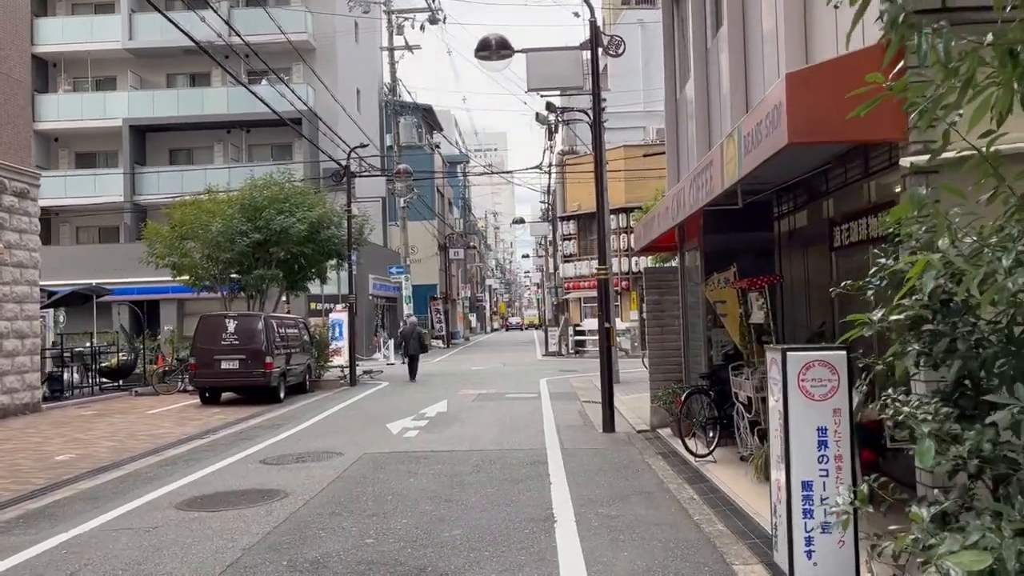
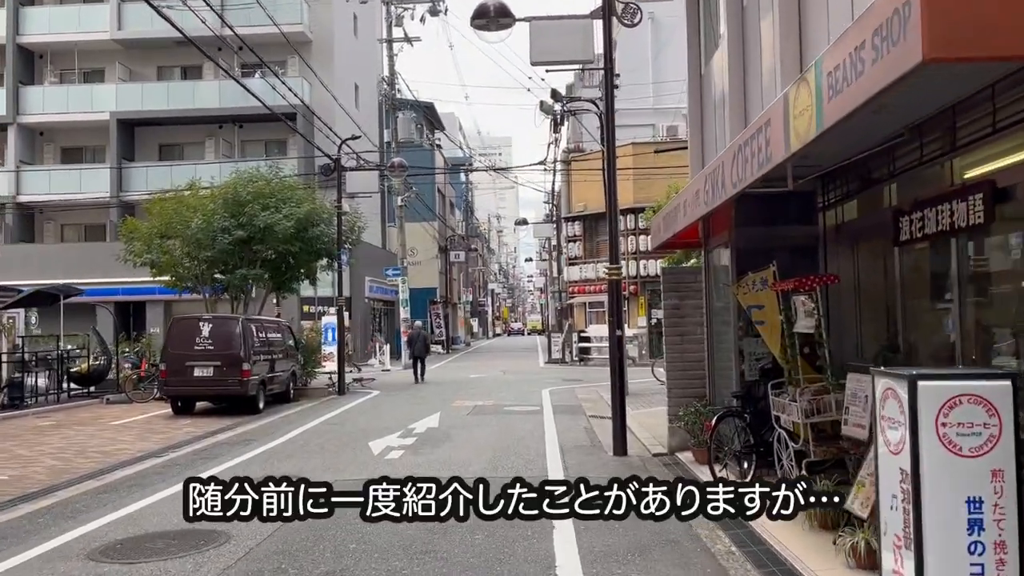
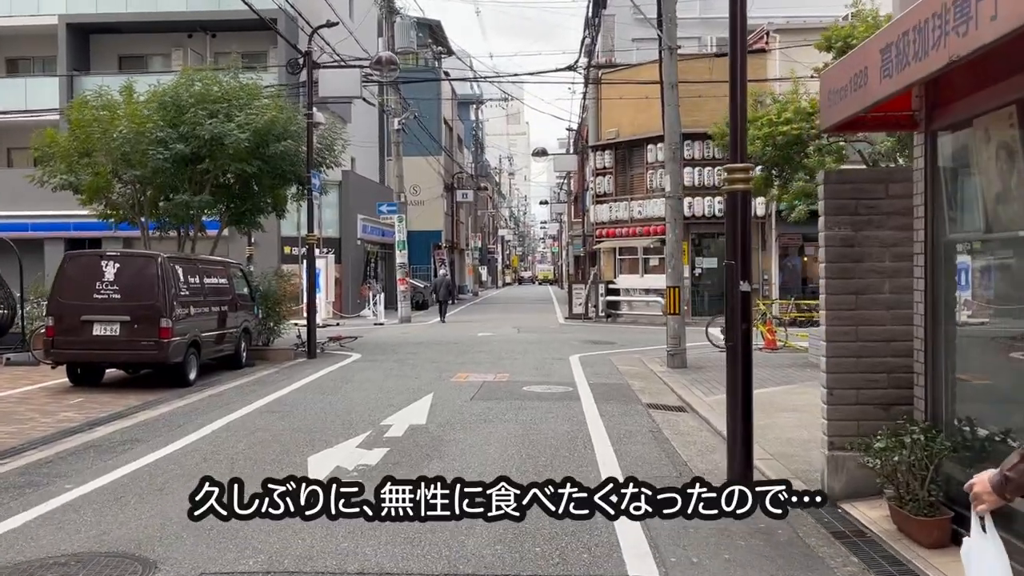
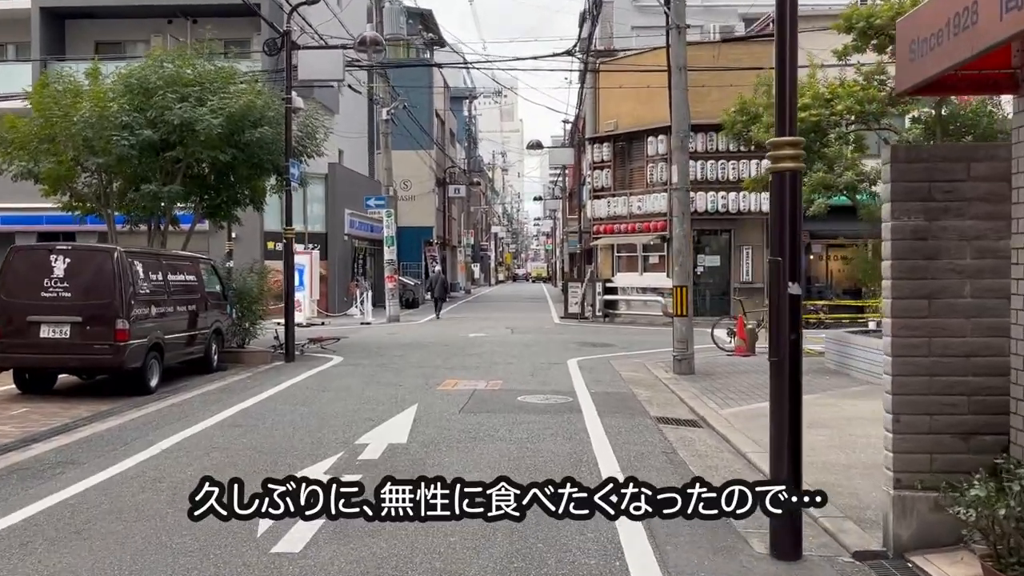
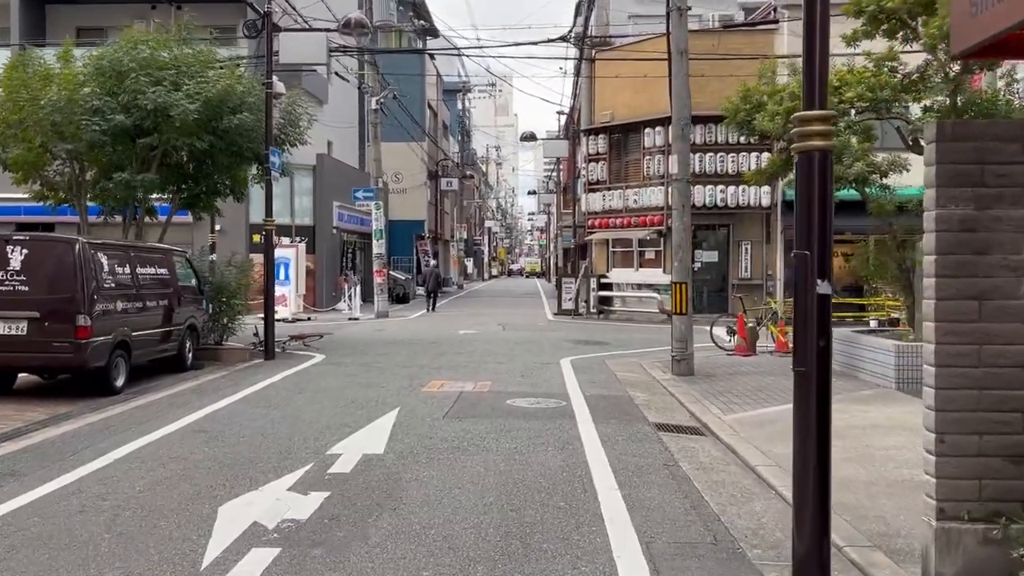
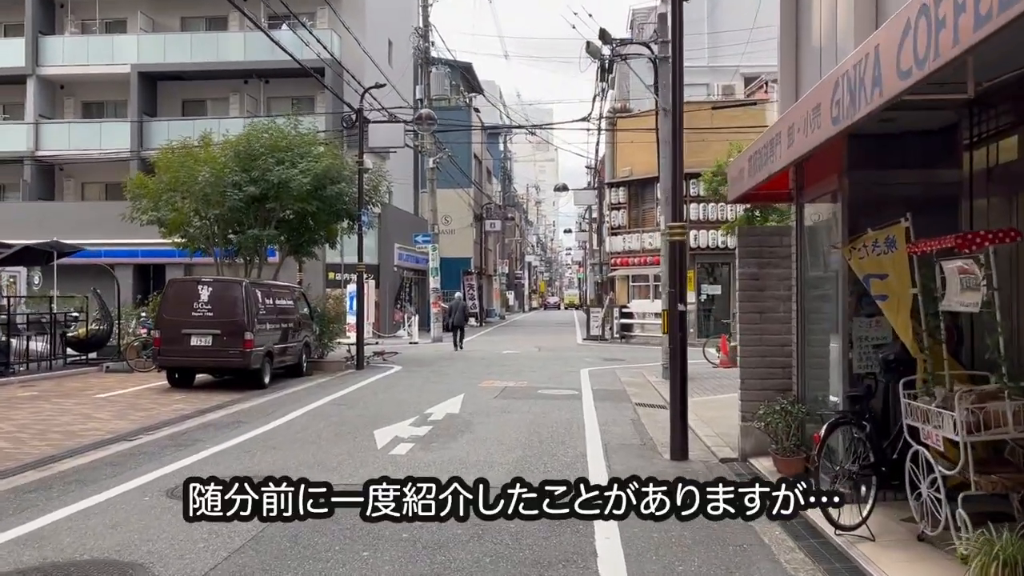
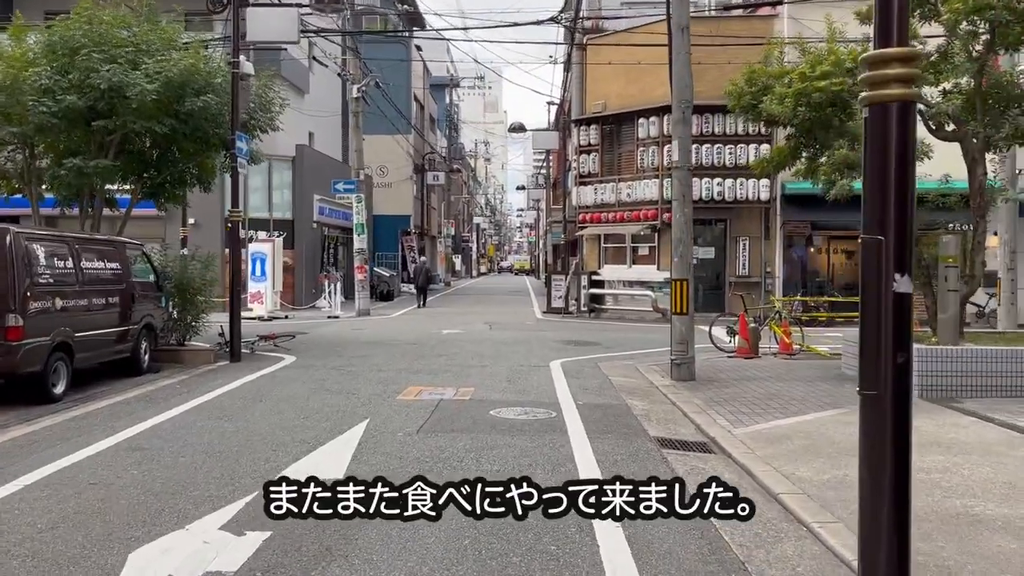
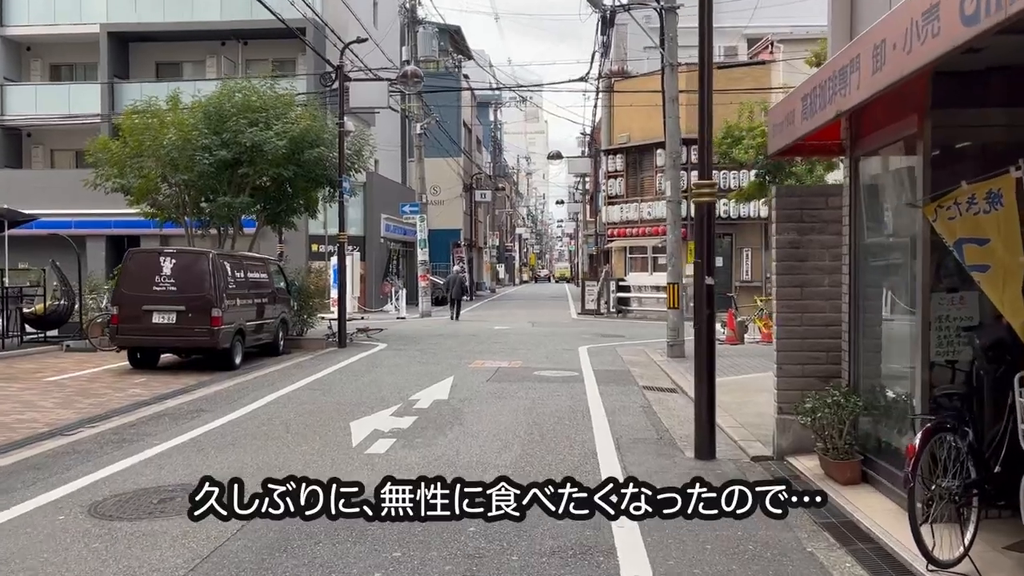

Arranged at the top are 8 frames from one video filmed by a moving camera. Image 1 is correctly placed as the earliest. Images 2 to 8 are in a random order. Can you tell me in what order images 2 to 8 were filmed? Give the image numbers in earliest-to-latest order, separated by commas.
2, 6, 8, 3, 4, 5, 7
